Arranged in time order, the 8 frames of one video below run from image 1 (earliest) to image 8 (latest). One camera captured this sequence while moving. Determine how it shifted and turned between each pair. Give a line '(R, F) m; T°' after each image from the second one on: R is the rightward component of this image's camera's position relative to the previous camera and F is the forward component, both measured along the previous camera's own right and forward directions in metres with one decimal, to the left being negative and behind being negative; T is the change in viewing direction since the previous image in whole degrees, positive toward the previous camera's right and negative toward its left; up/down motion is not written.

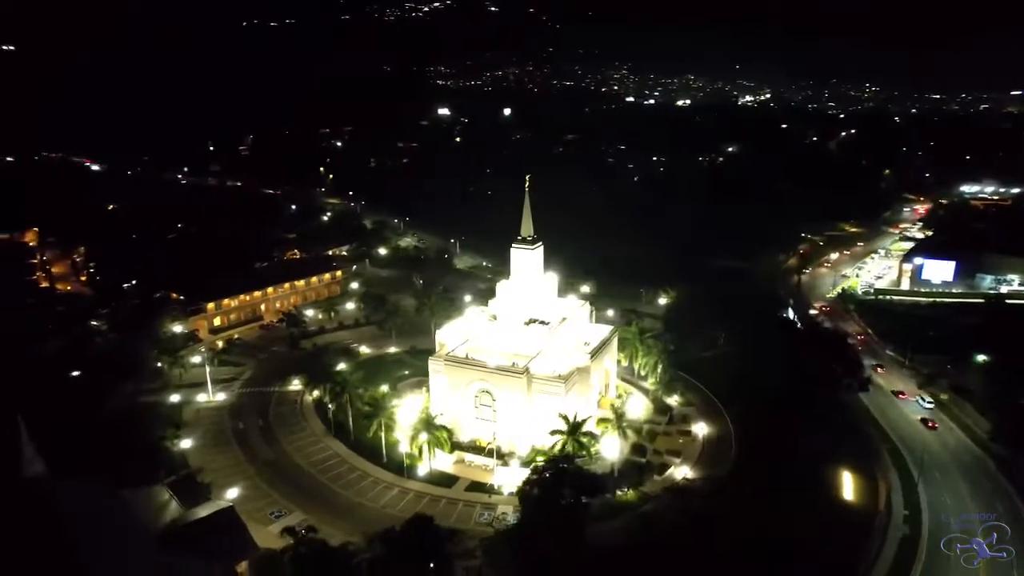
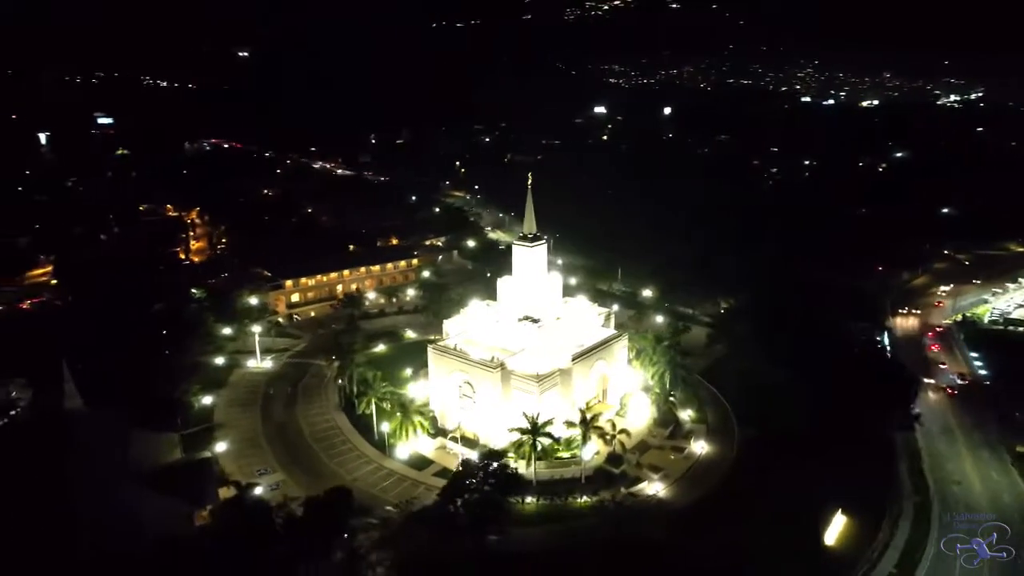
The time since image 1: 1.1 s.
(+9.4, +1.0) m; -14°
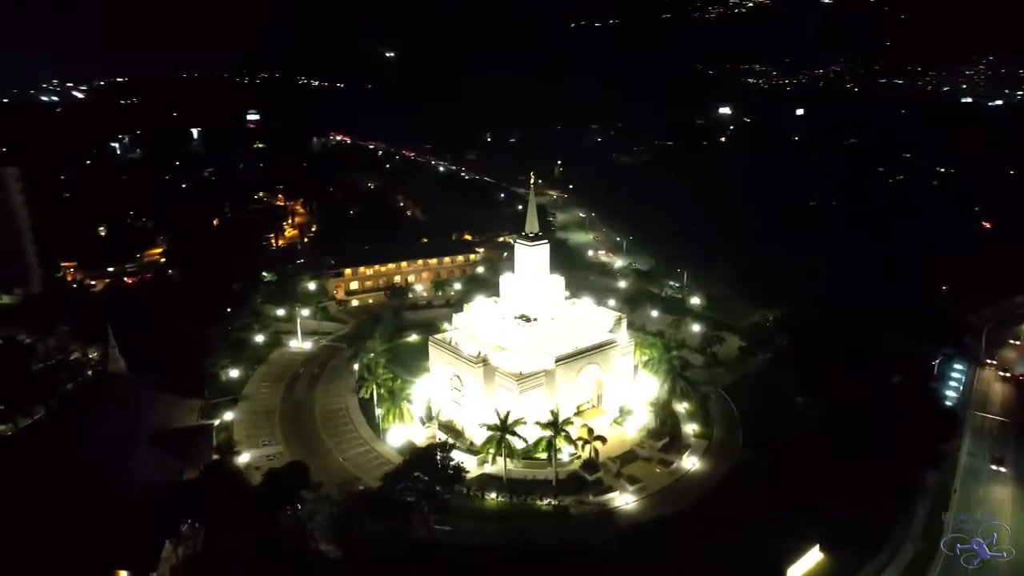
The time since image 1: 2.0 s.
(+7.2, +0.5) m; -11°
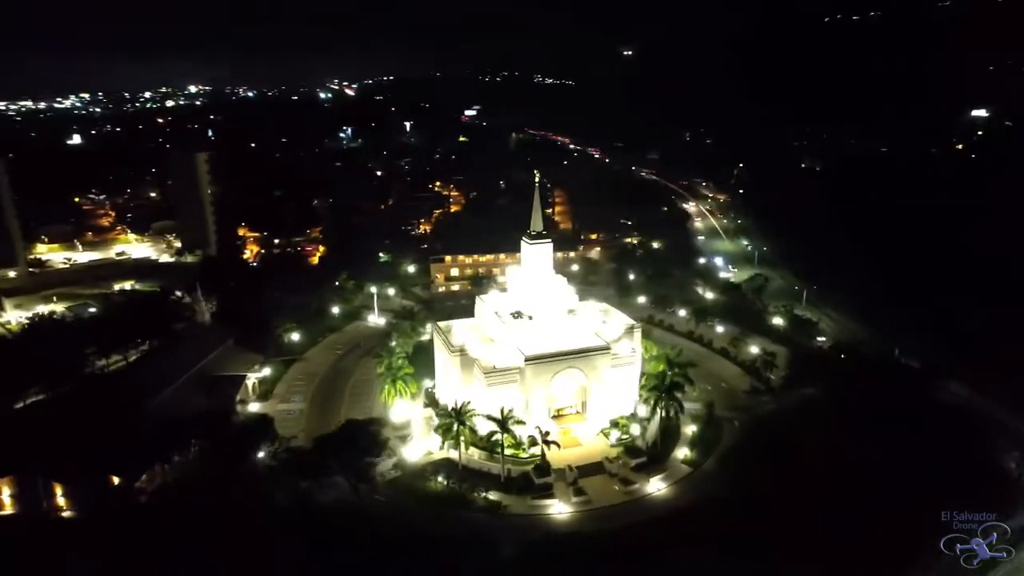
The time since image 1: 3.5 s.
(+12.2, +1.7) m; -19°
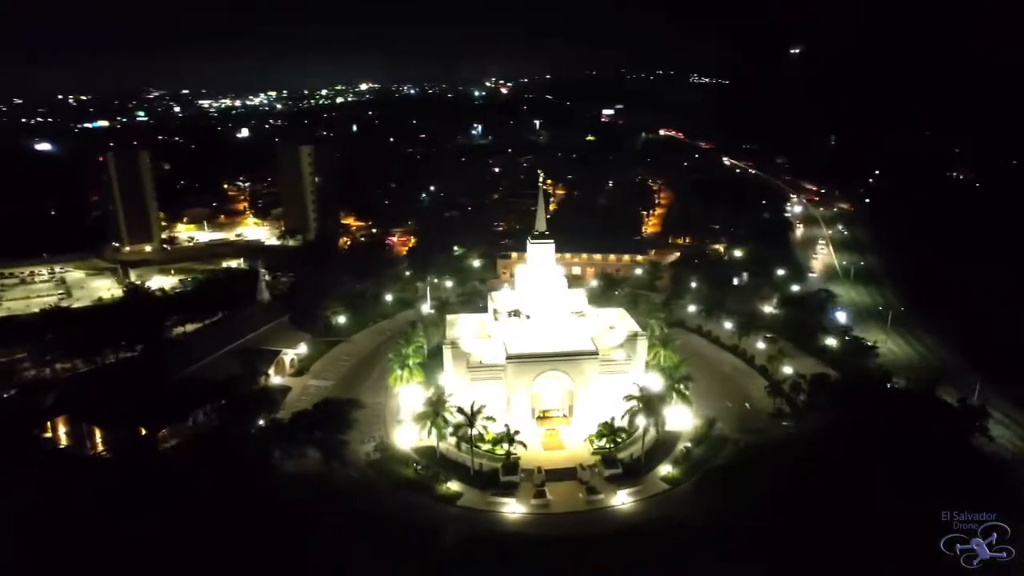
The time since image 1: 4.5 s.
(+8.1, +0.7) m; -12°
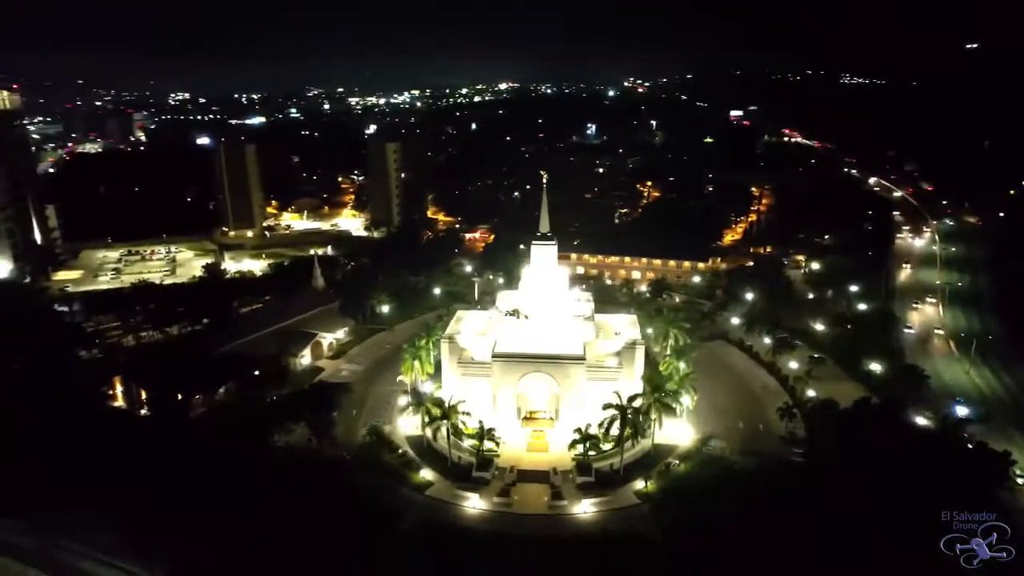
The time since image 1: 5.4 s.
(+7.2, +0.4) m; -11°
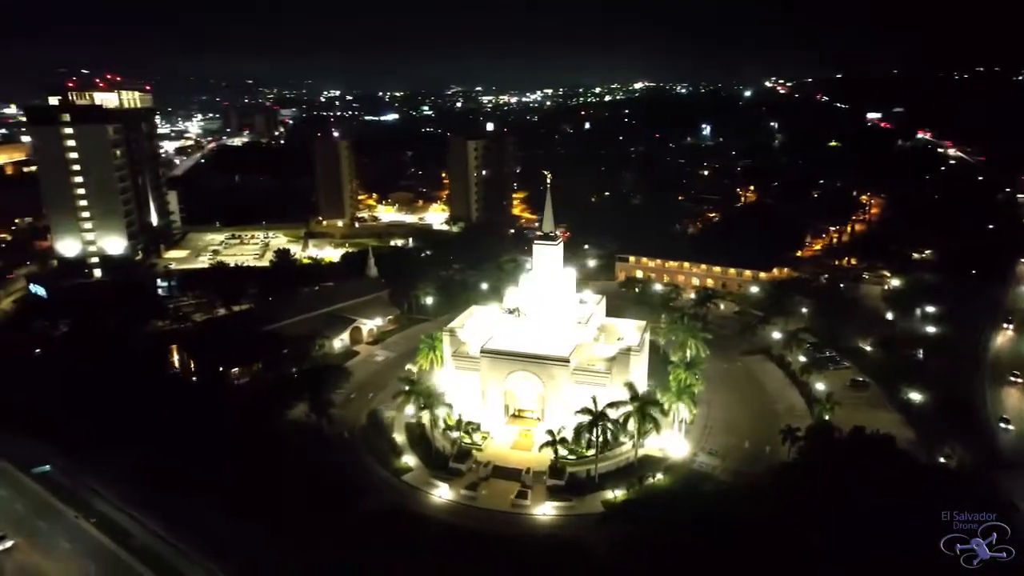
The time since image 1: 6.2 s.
(+7.0, +0.4) m; -11°
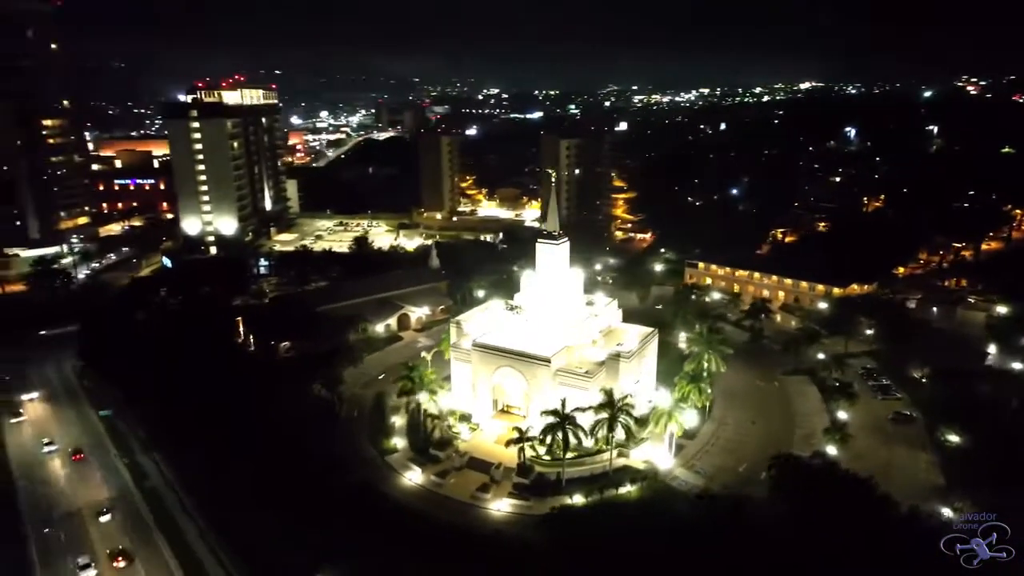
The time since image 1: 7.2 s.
(+7.9, +0.6) m; -12°
